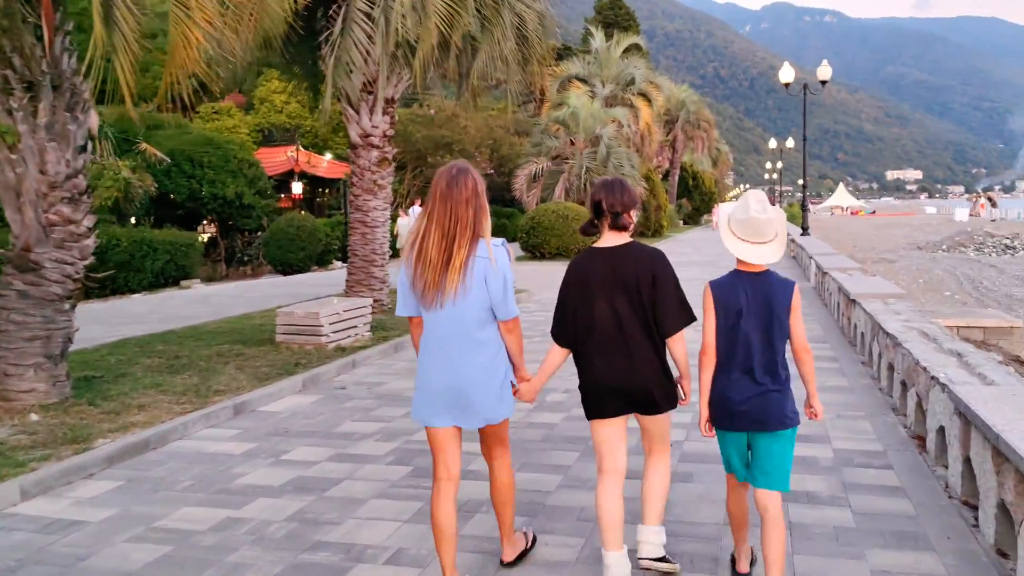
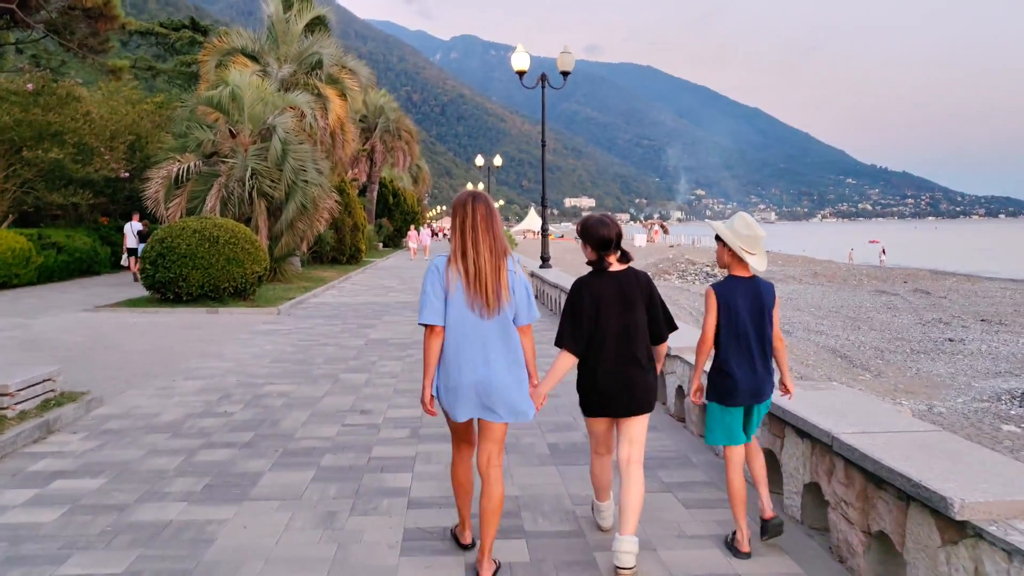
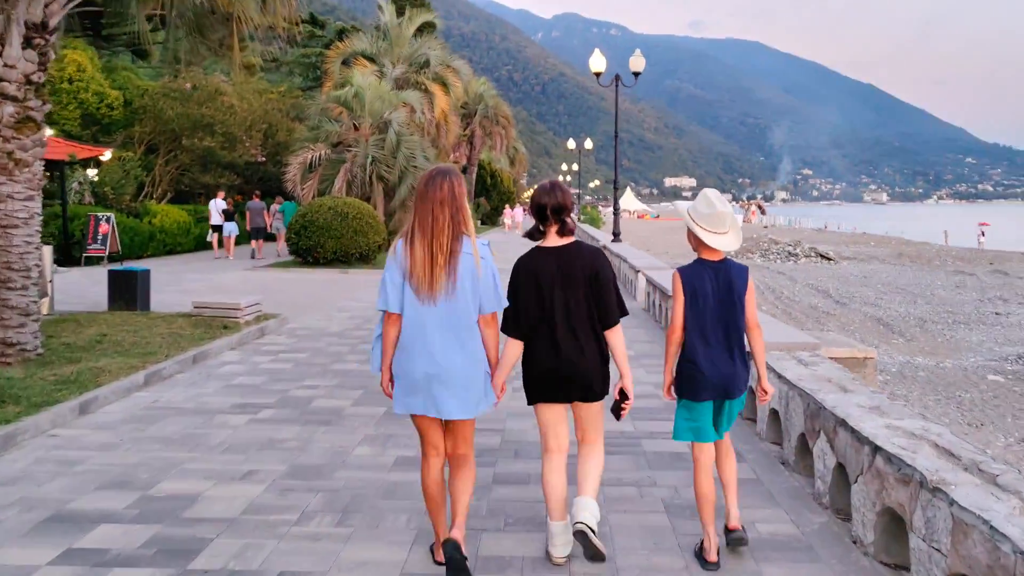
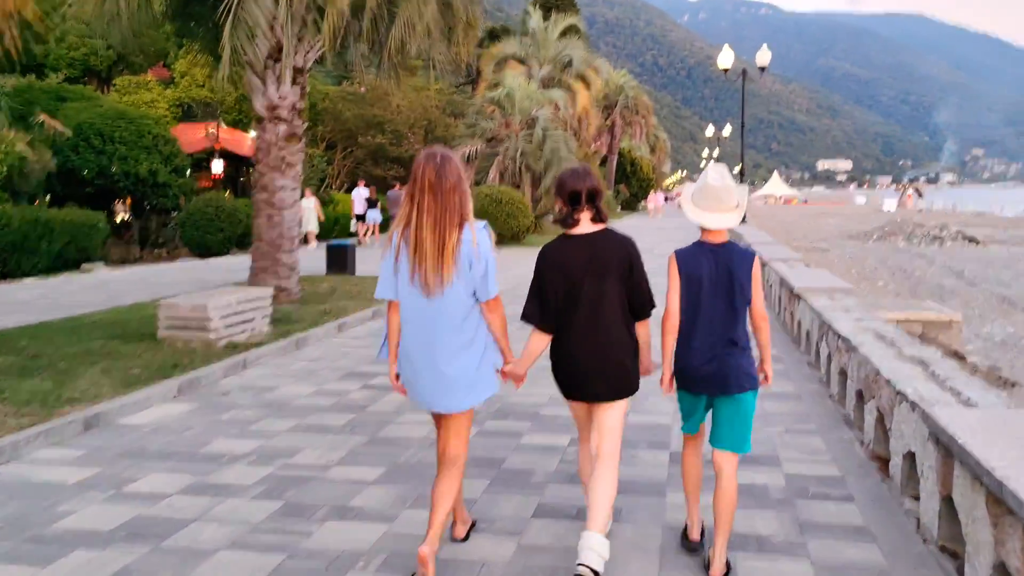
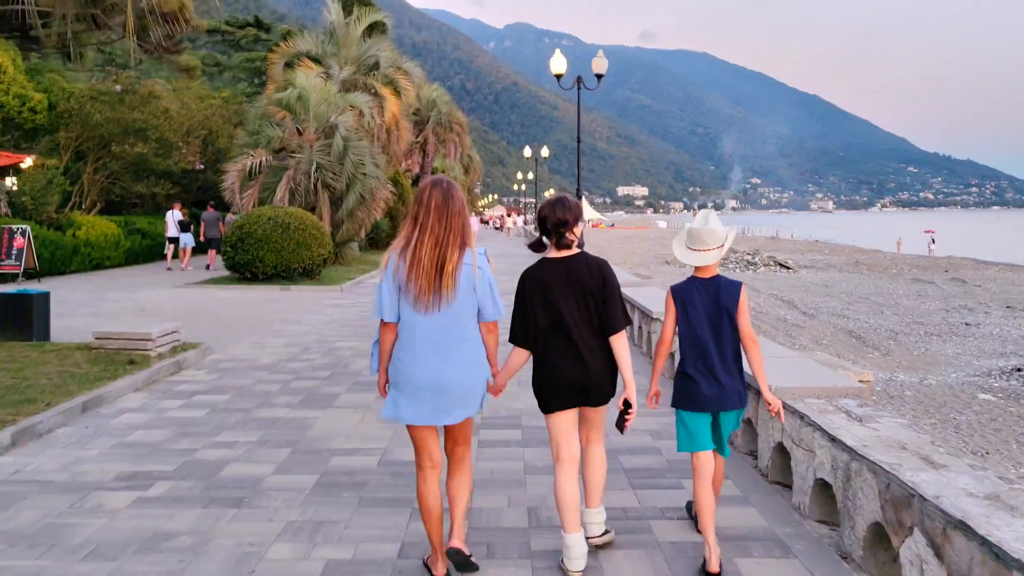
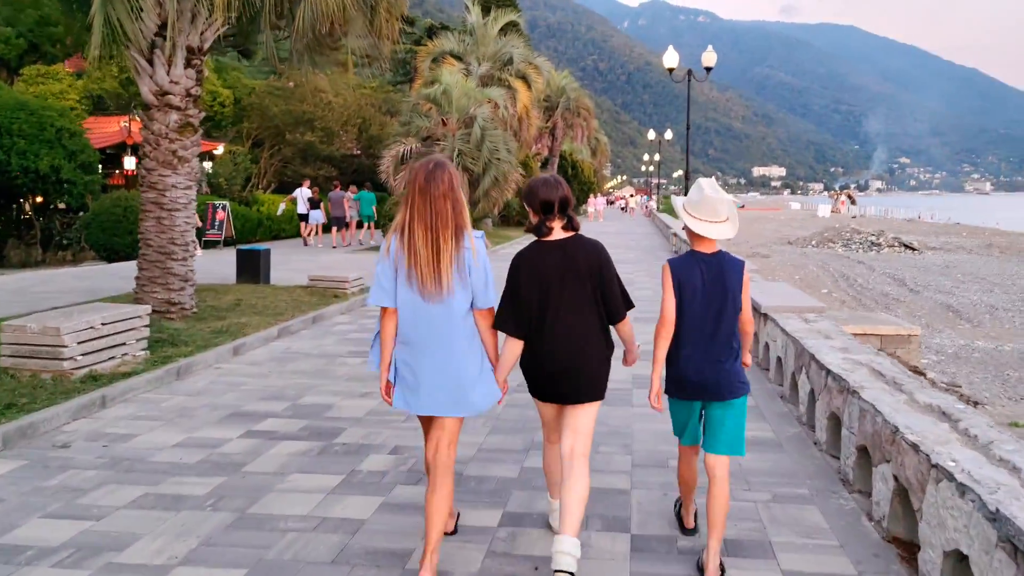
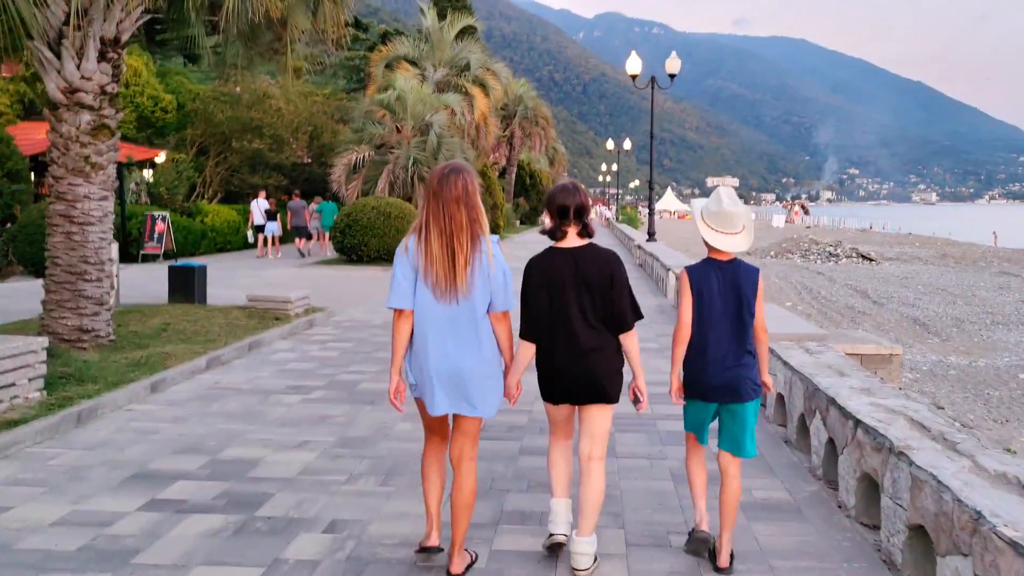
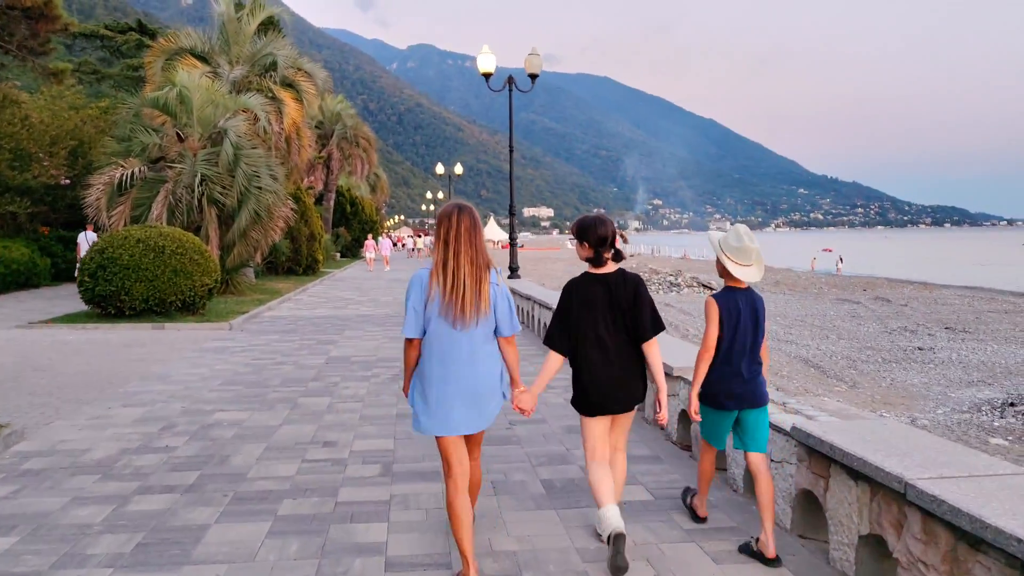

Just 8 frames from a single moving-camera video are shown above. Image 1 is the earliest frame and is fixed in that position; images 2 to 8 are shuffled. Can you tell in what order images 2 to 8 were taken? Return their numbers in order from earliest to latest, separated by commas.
4, 6, 7, 3, 5, 2, 8
